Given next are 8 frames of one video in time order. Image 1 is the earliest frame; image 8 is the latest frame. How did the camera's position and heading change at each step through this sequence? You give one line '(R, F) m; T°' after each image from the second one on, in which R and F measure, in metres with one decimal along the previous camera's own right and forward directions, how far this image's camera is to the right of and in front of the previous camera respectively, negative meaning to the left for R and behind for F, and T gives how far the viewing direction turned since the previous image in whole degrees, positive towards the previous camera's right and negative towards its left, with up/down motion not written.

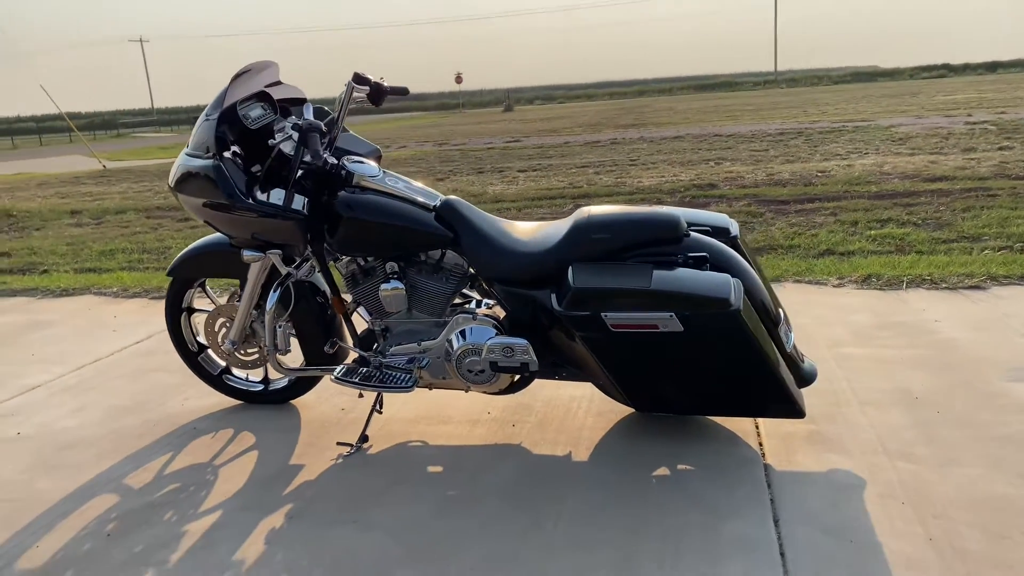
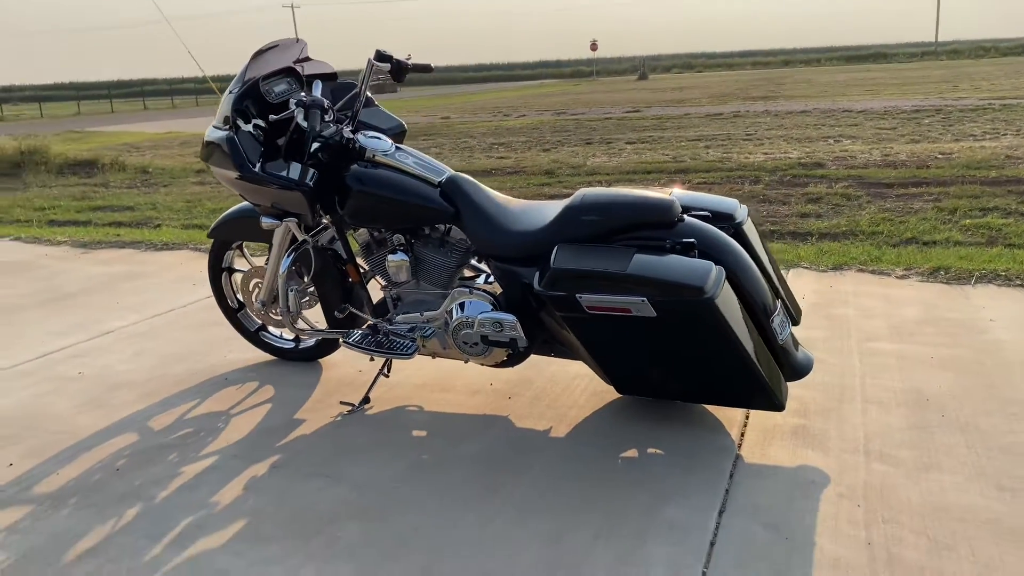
(+0.5, 0.0) m; -8°
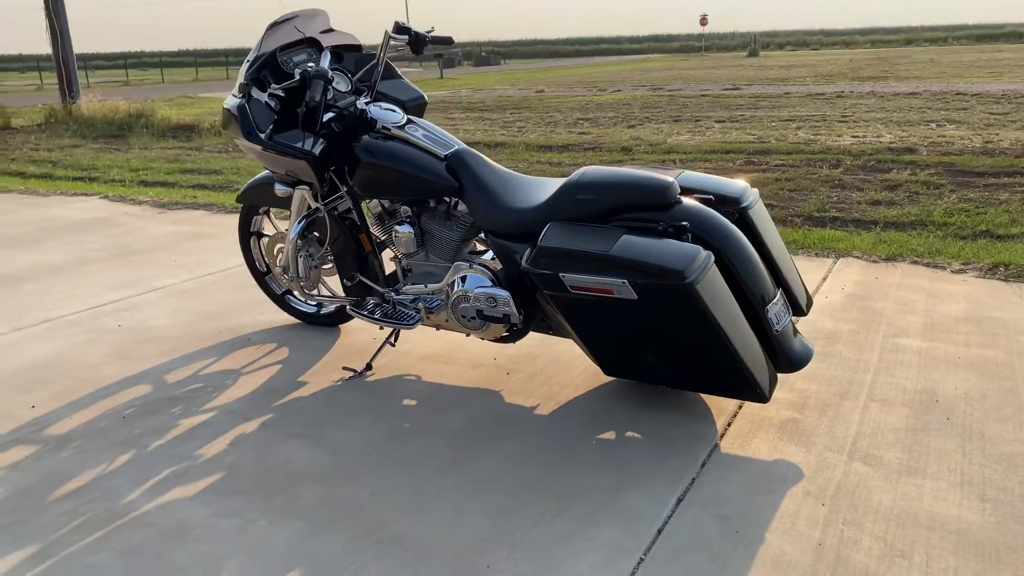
(+0.4, 0.0) m; -6°
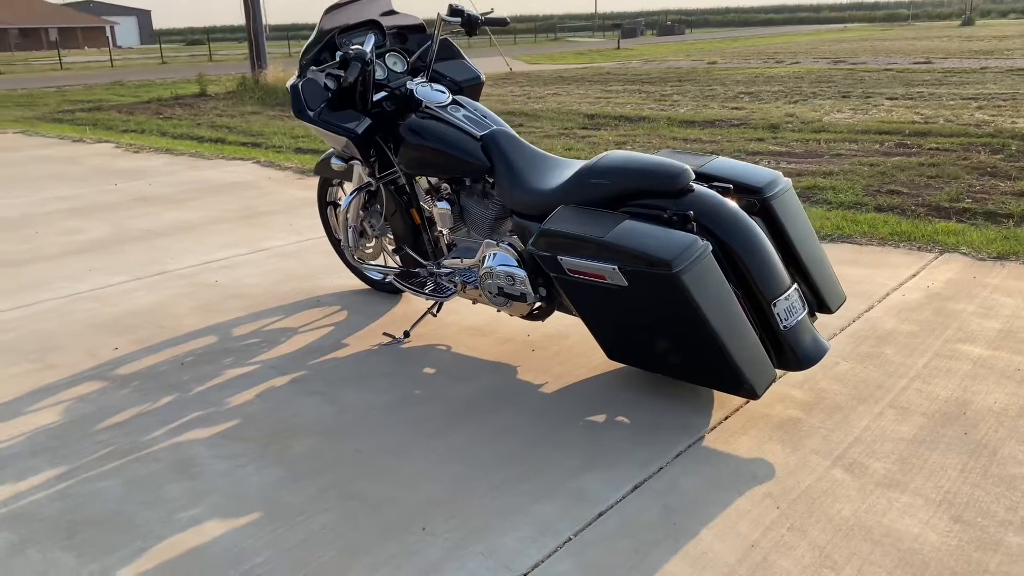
(+0.6, 0.0) m; -12°
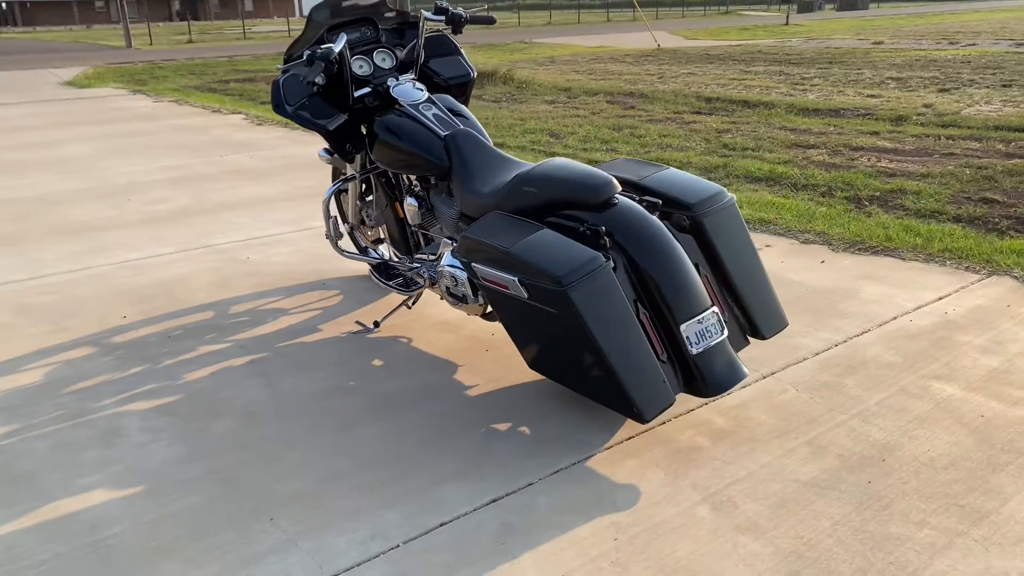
(+0.9, +0.1) m; -10°
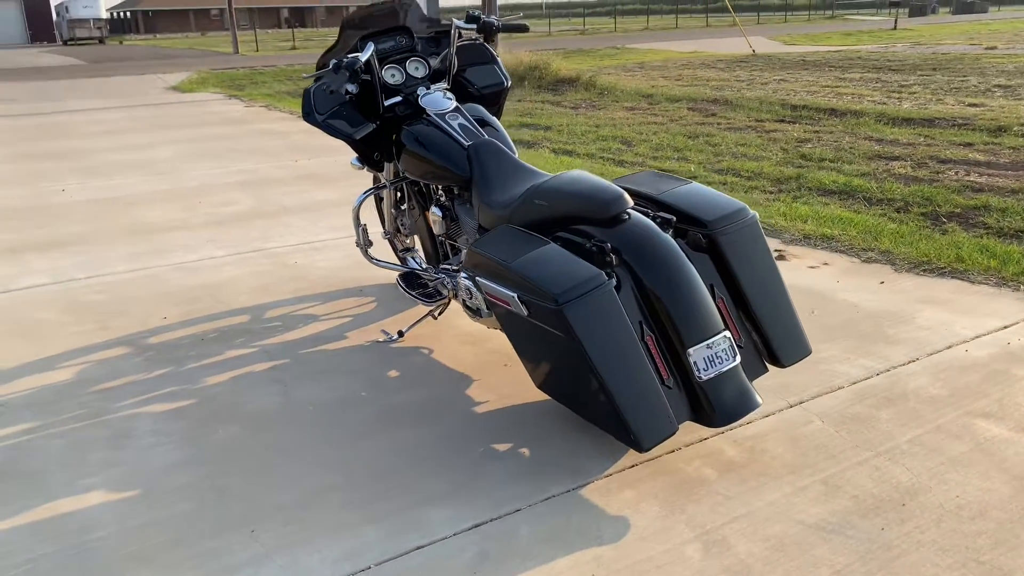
(+0.3, +0.1) m; -6°
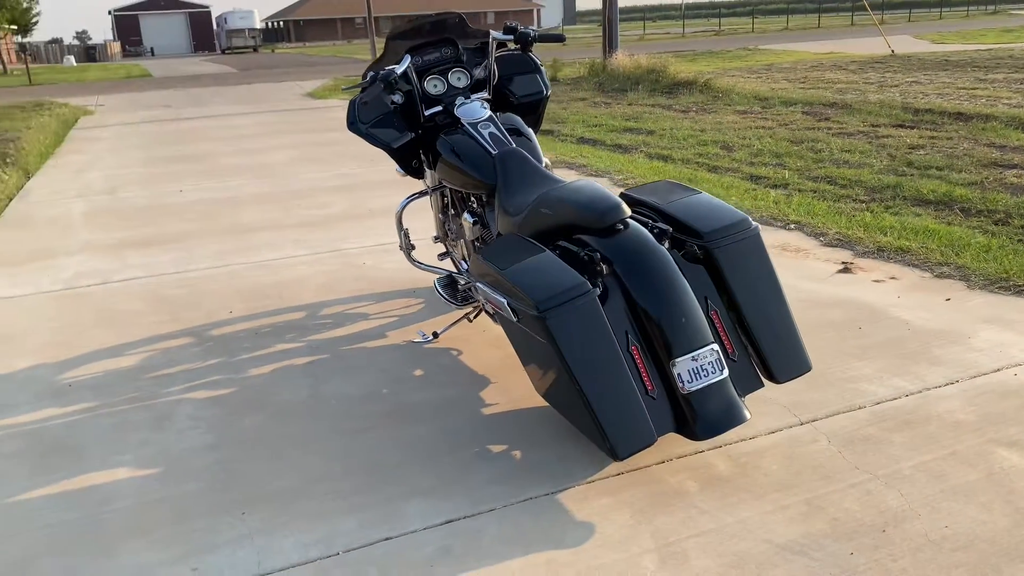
(+0.5, 0.0) m; -9°
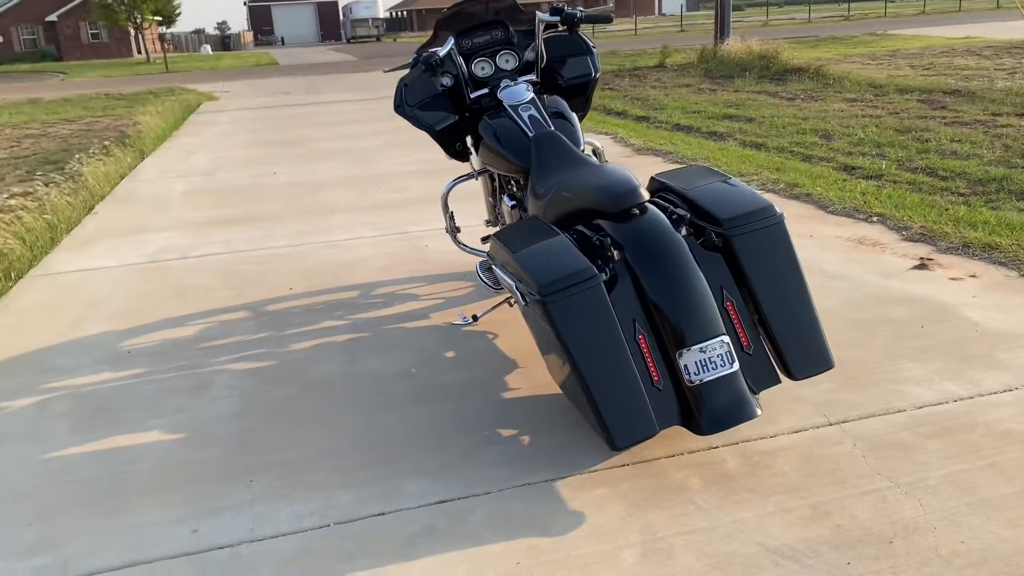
(+0.3, +0.1) m; -8°
